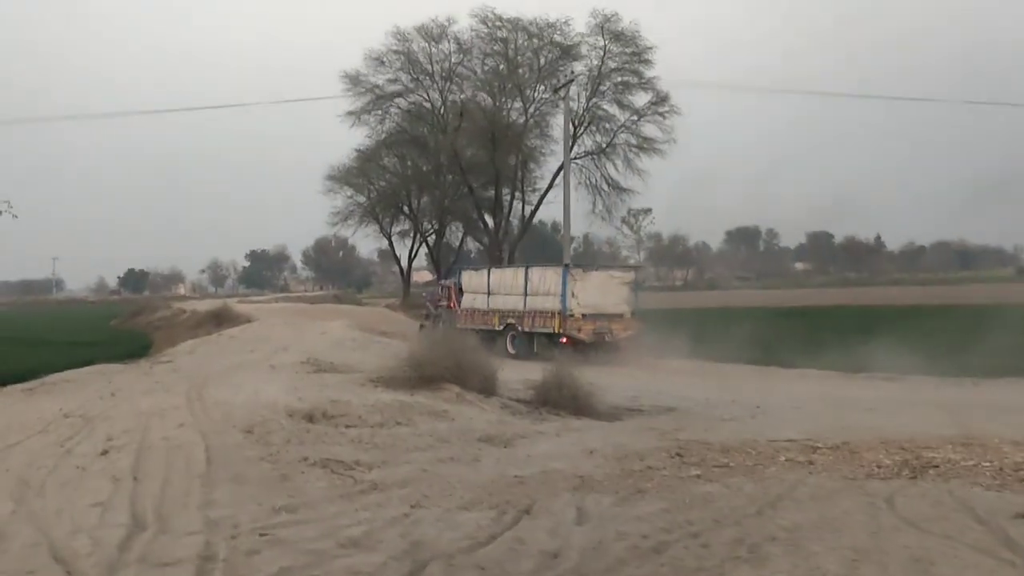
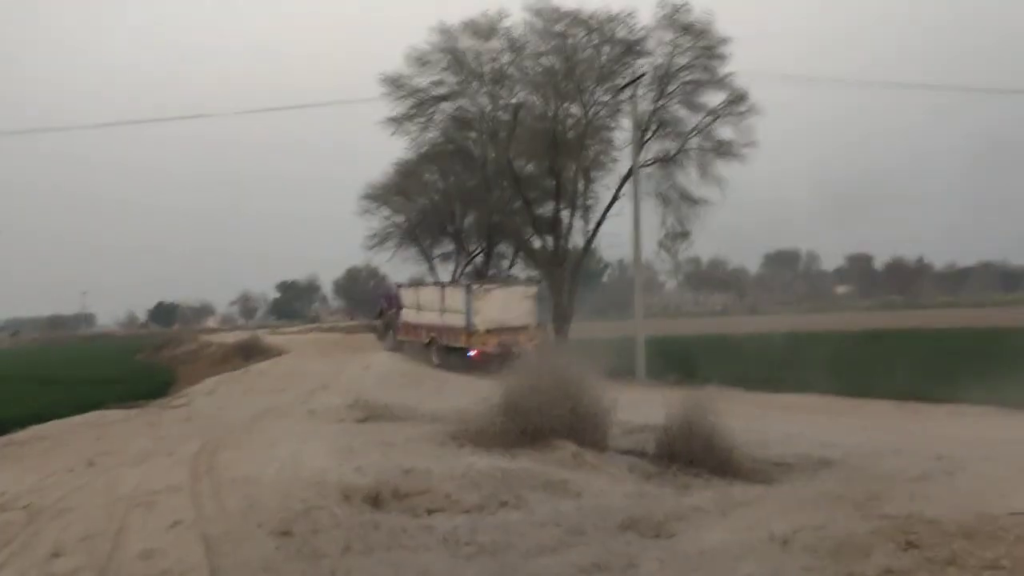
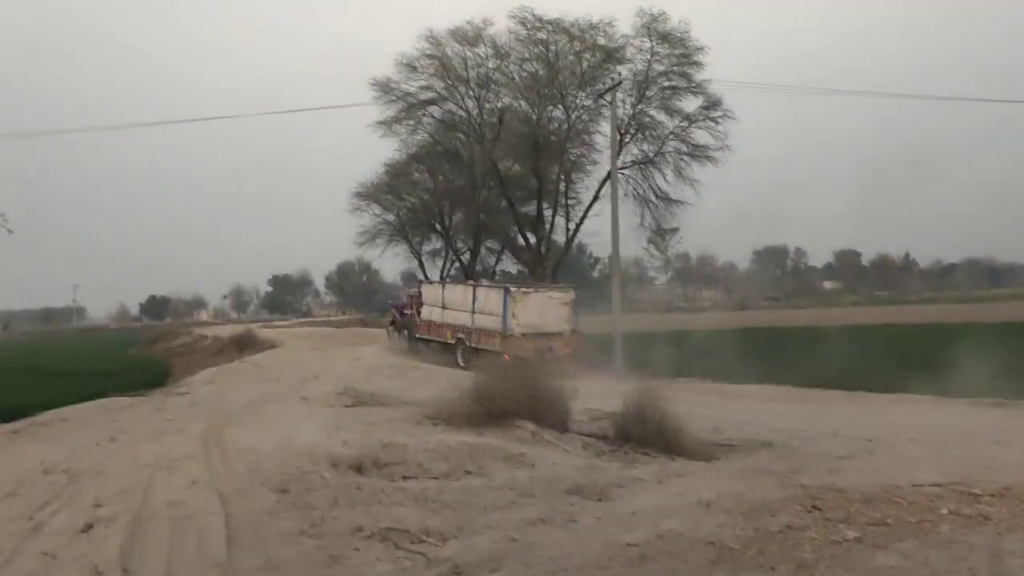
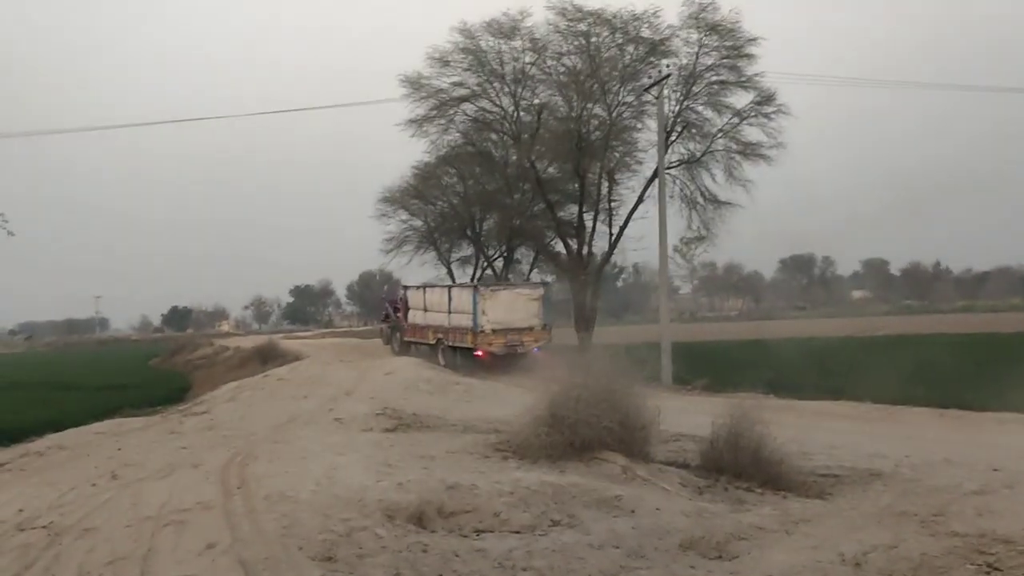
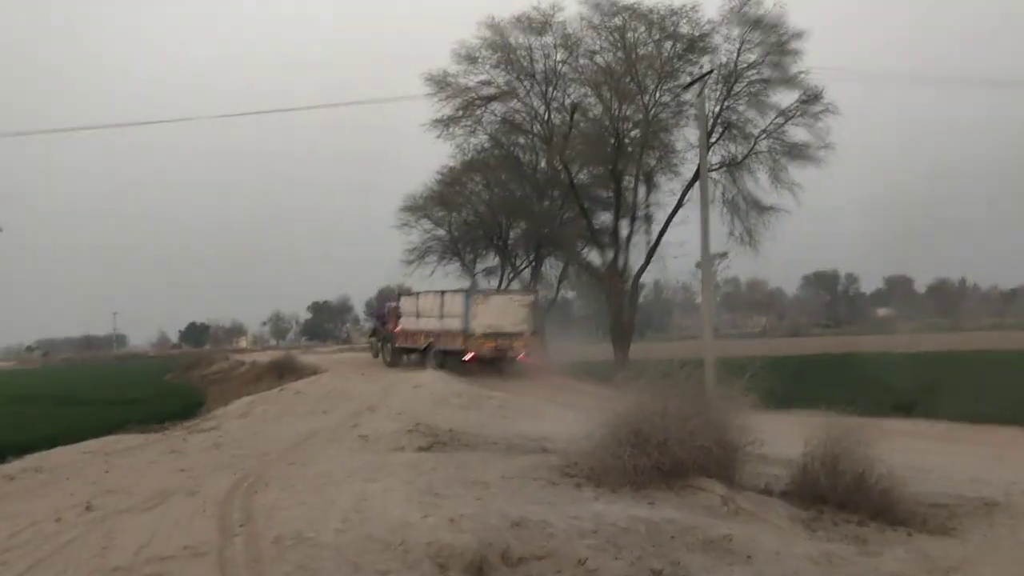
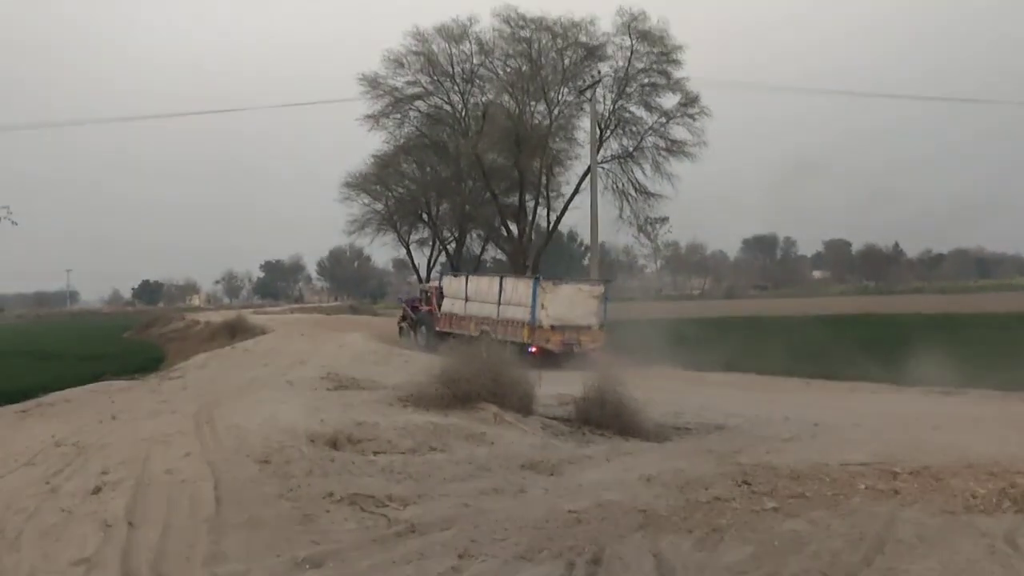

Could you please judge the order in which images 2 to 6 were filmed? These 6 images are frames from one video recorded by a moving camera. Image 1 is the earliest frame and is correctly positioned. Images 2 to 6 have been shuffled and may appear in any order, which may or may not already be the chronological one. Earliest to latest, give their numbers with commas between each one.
6, 3, 2, 4, 5
